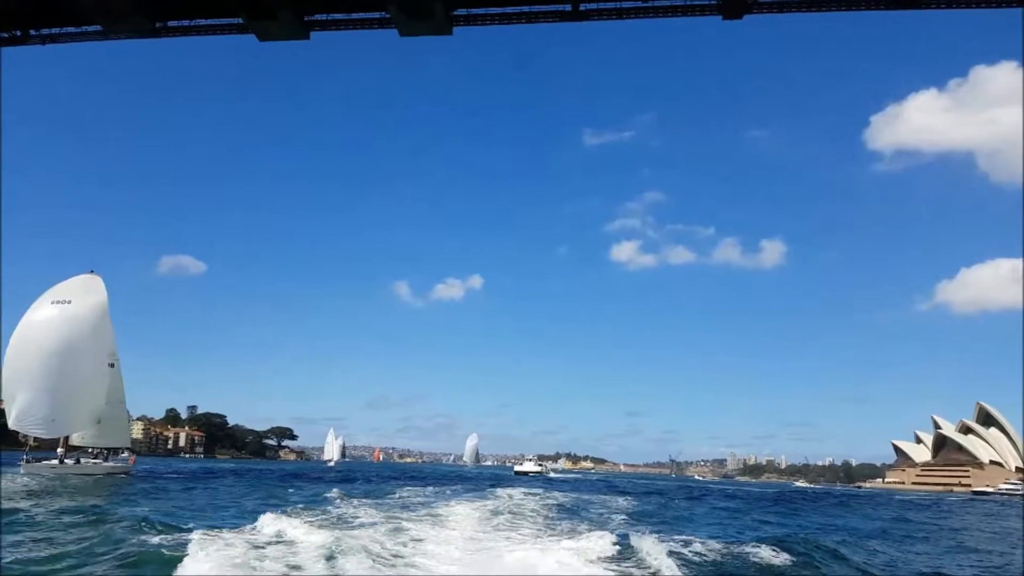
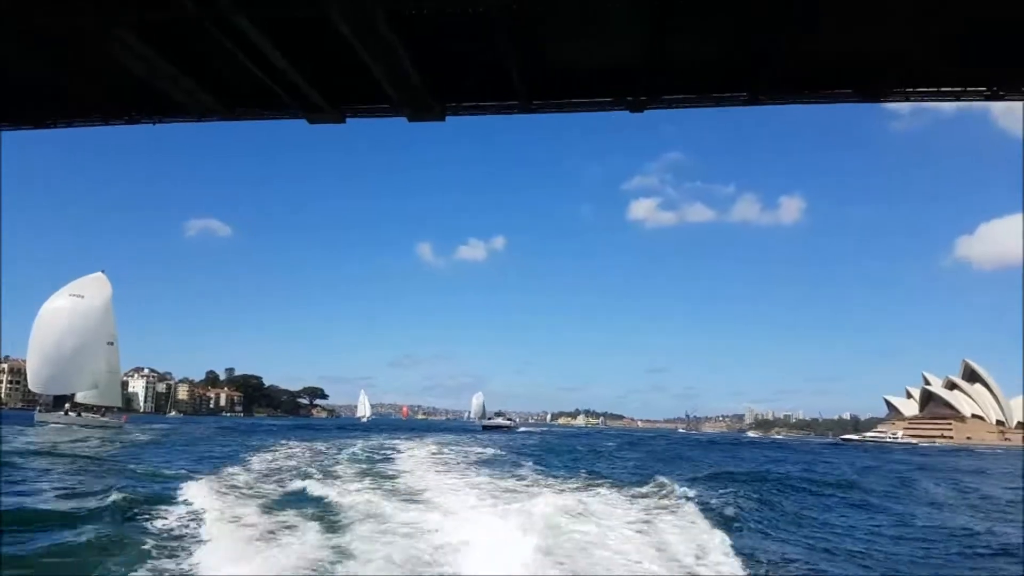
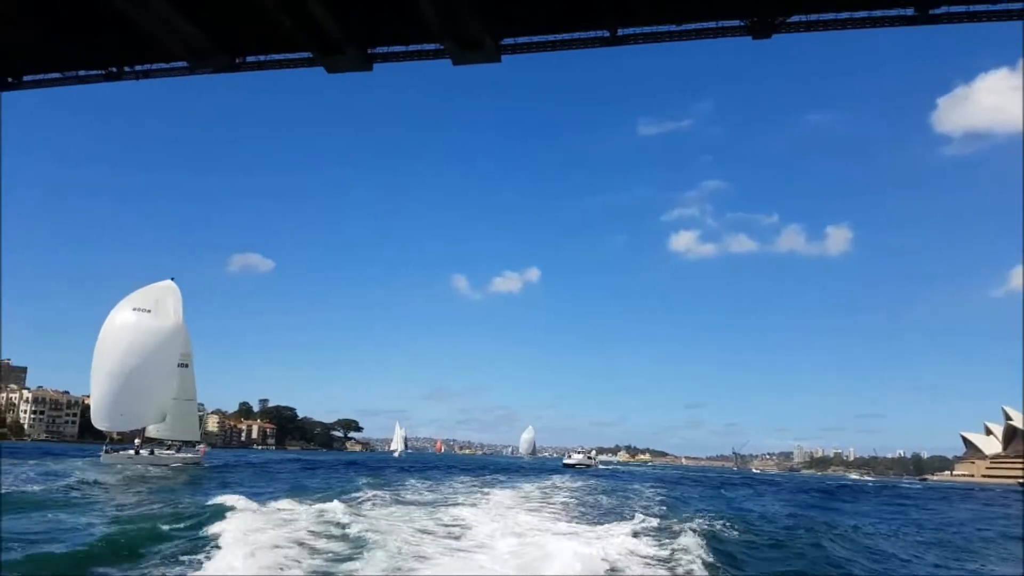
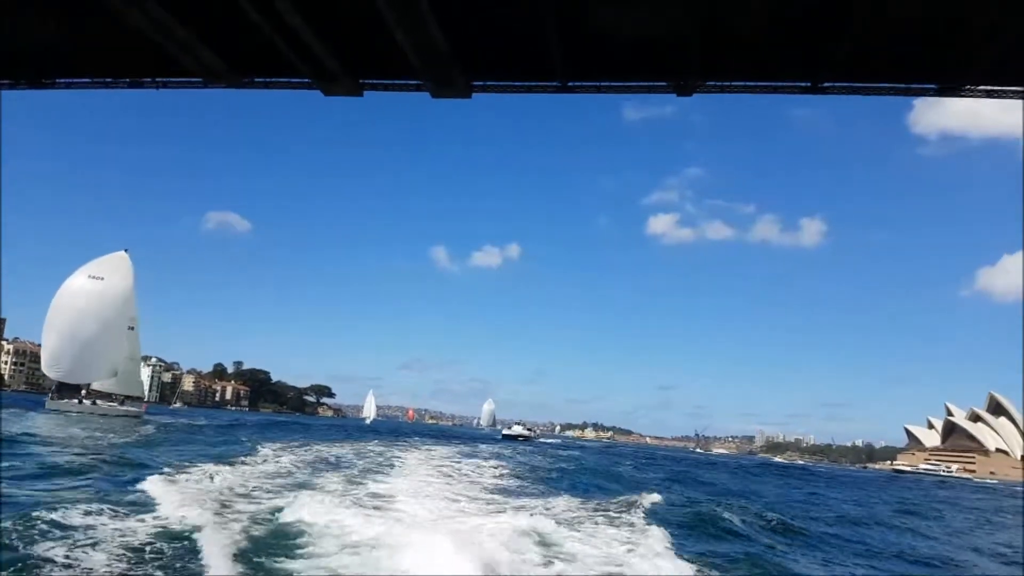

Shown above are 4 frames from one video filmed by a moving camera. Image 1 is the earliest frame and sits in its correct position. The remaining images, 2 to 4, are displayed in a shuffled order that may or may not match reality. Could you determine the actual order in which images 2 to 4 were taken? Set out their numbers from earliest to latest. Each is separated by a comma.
3, 4, 2
